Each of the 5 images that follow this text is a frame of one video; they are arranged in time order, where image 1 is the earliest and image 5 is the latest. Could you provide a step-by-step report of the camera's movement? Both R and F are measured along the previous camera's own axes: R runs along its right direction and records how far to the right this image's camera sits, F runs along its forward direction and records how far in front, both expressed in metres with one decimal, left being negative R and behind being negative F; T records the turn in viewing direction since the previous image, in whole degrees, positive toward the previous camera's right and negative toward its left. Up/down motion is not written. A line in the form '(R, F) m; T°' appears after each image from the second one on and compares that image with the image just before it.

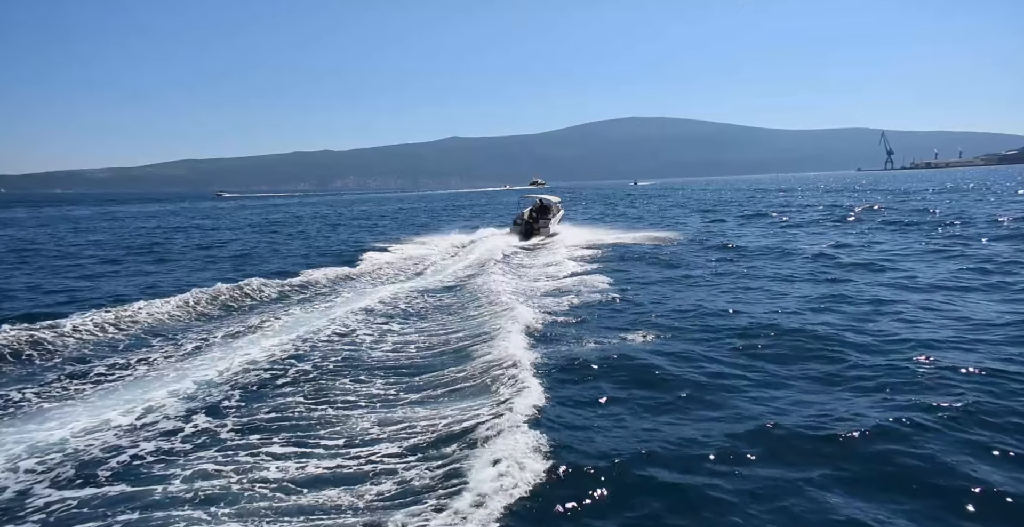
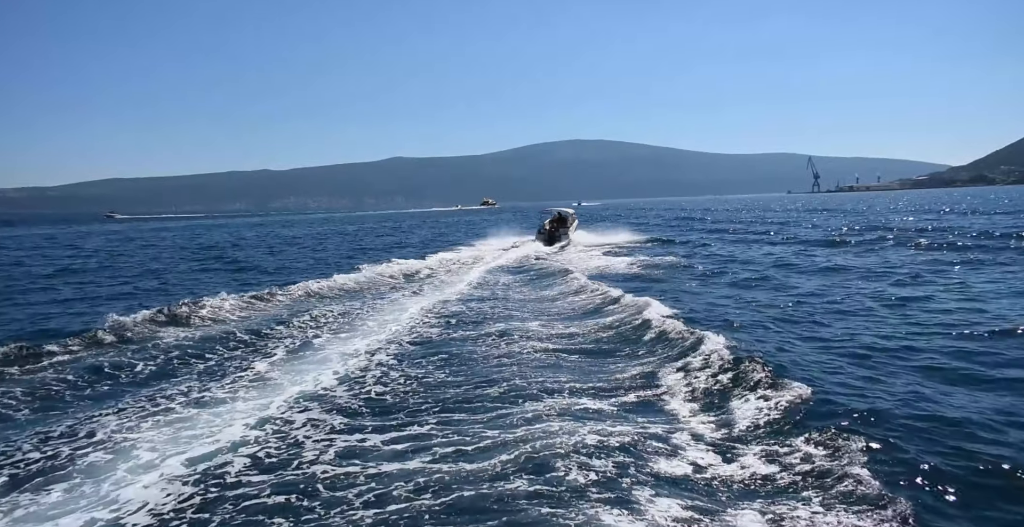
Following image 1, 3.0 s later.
(-1.3, +7.1) m; +4°
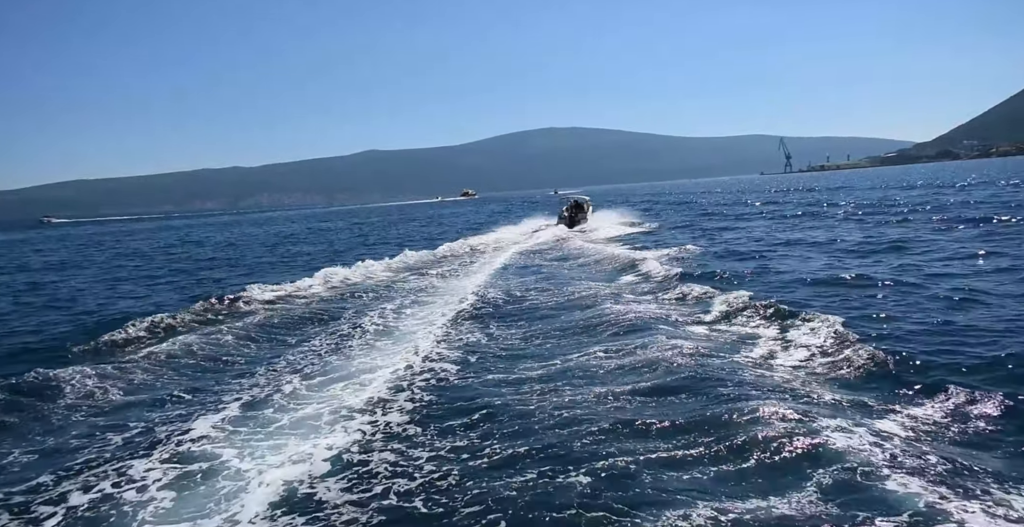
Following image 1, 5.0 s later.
(-0.9, +3.9) m; +2°
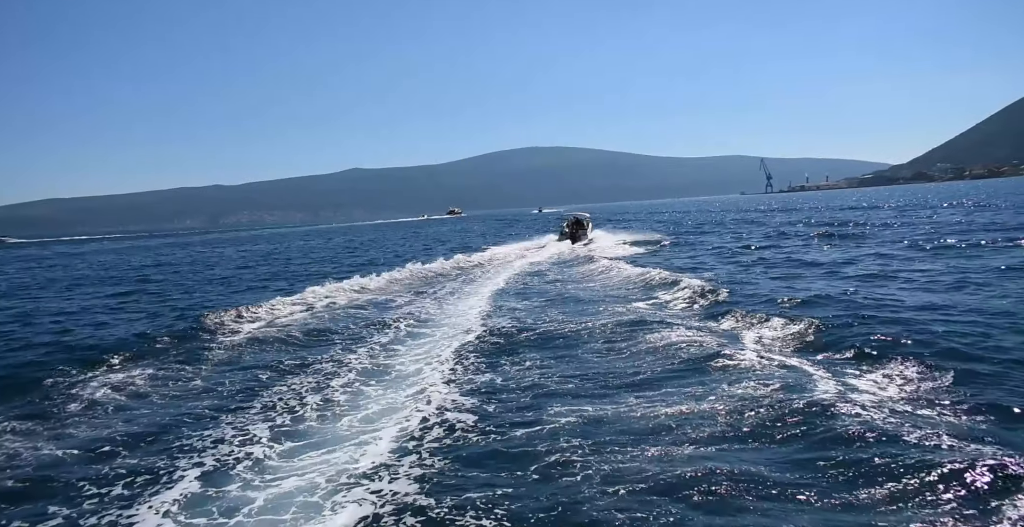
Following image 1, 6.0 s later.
(-0.5, +2.0) m; +1°
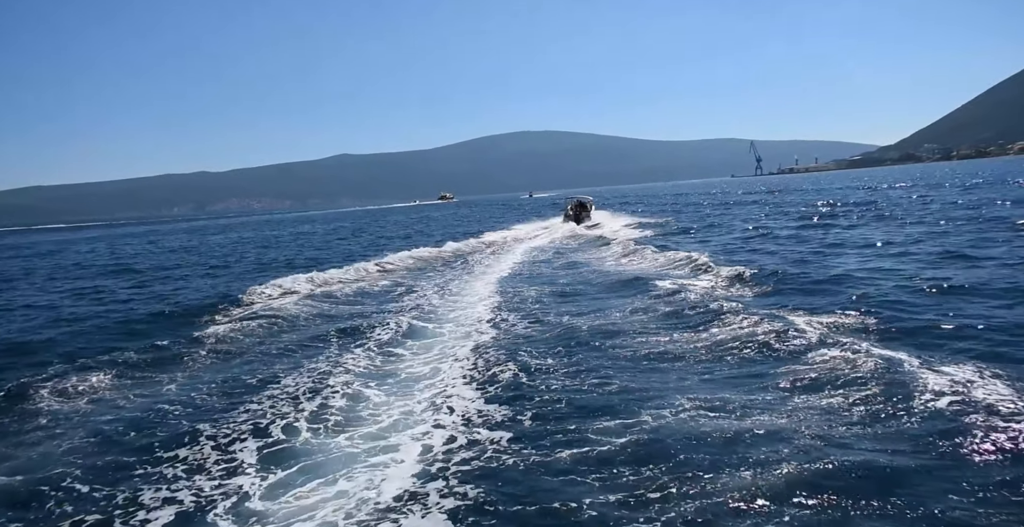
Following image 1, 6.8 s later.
(-0.5, +1.7) m; +1°
